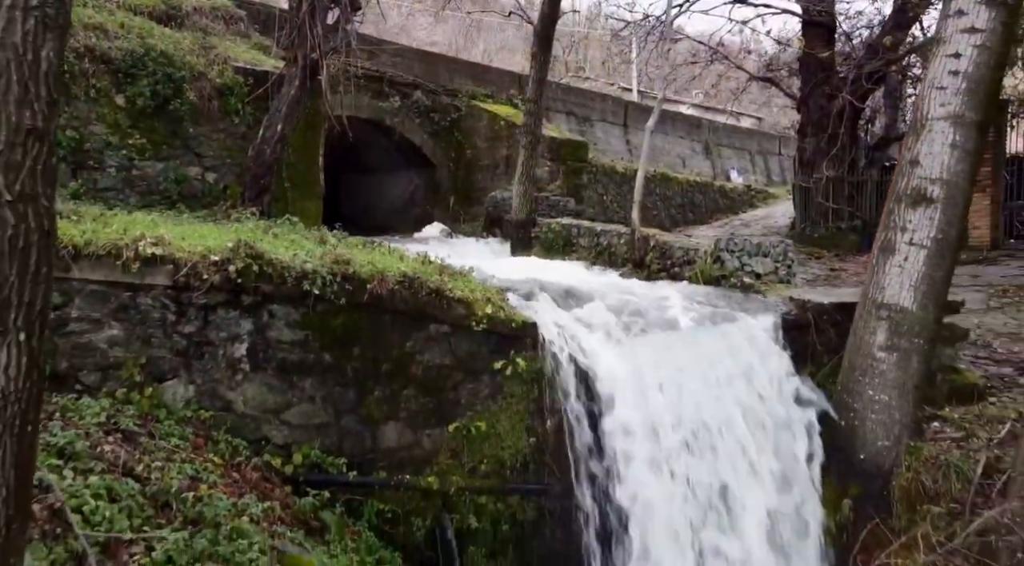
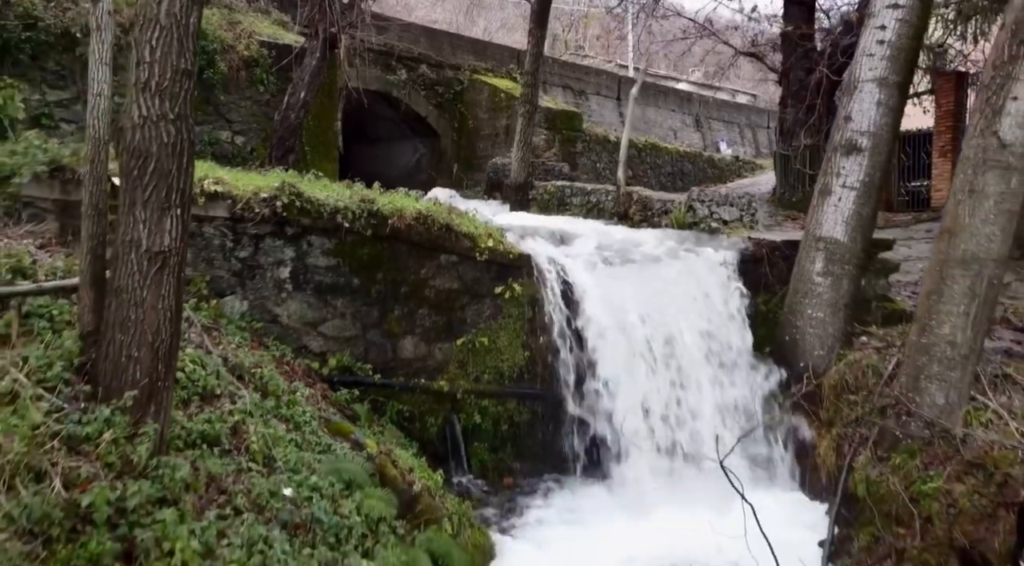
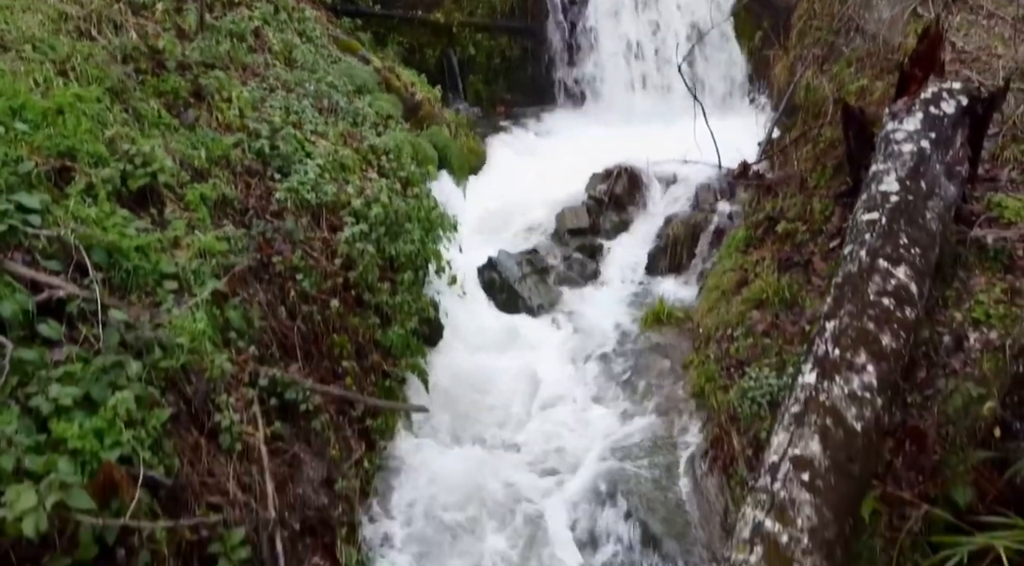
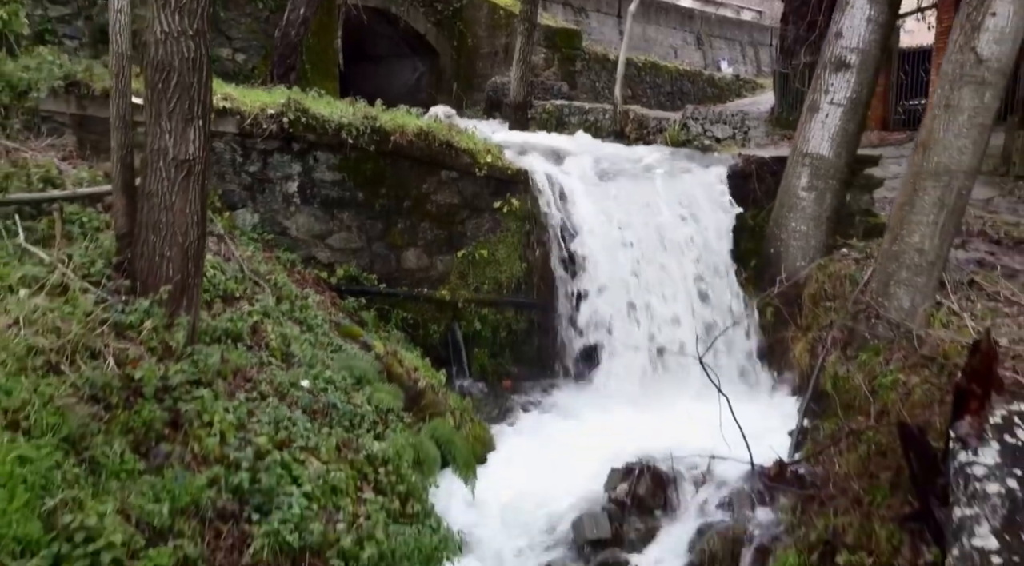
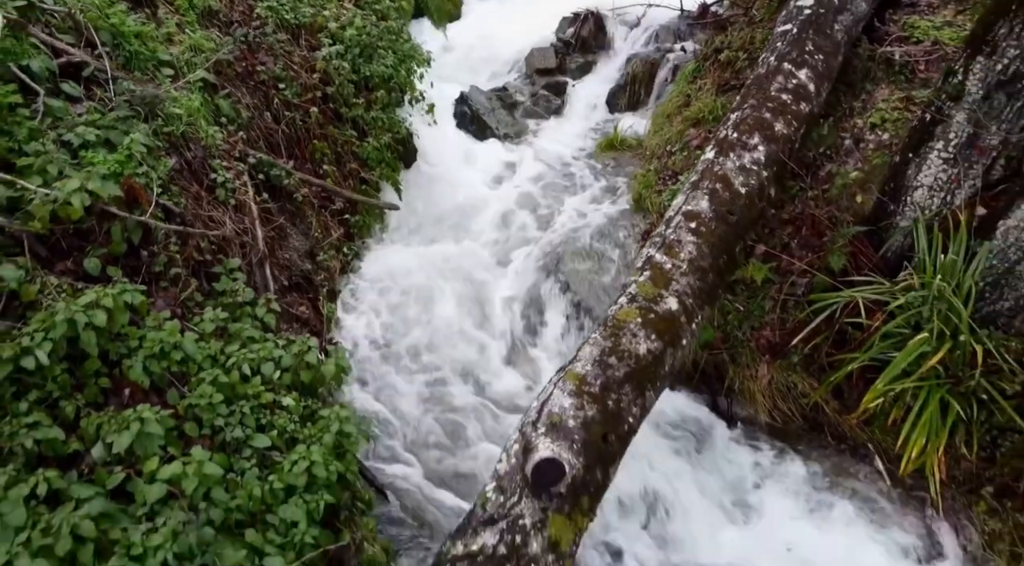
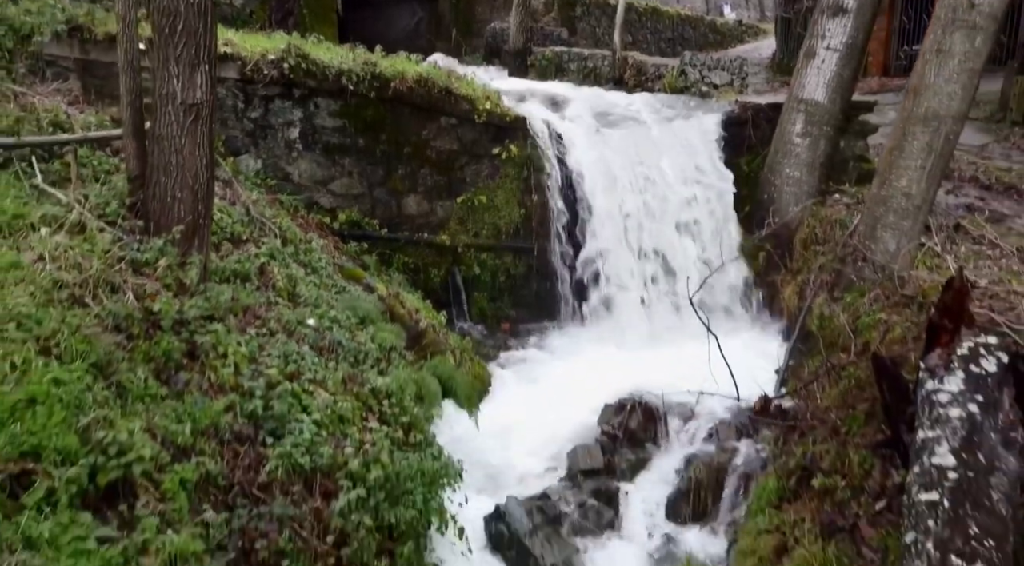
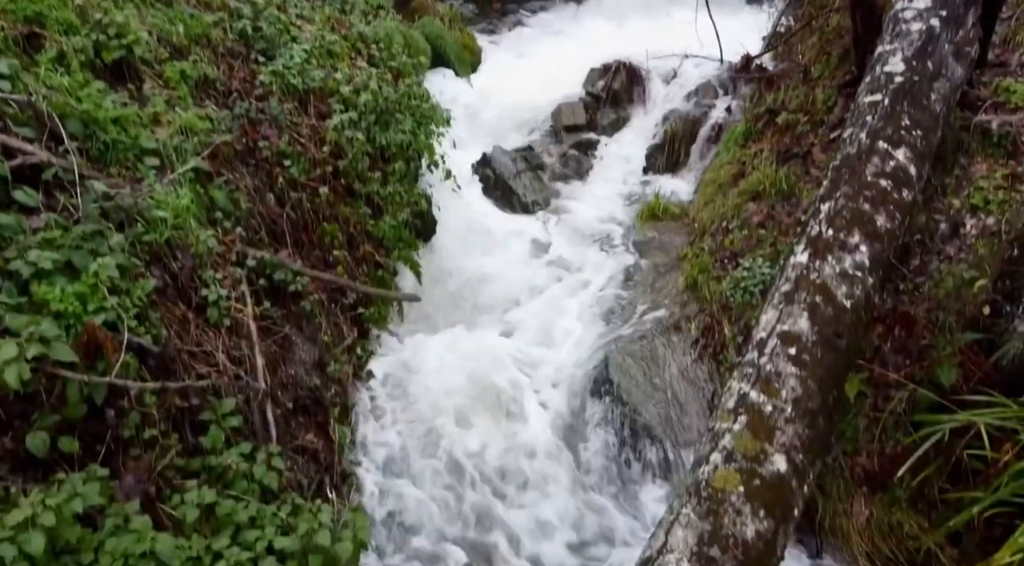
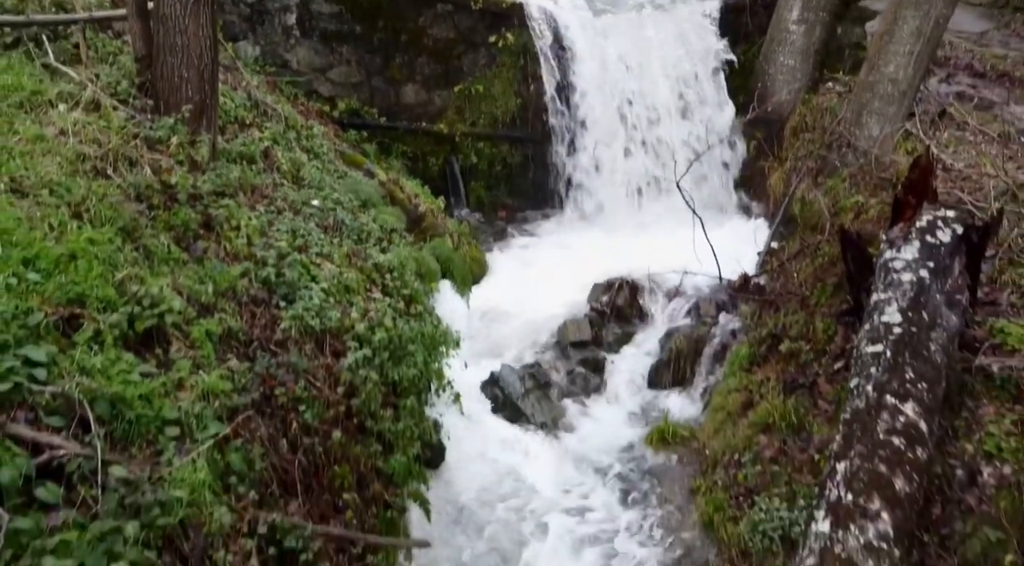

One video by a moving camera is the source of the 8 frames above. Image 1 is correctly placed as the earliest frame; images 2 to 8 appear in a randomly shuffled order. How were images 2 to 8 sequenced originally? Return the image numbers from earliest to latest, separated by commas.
2, 4, 6, 8, 3, 7, 5
